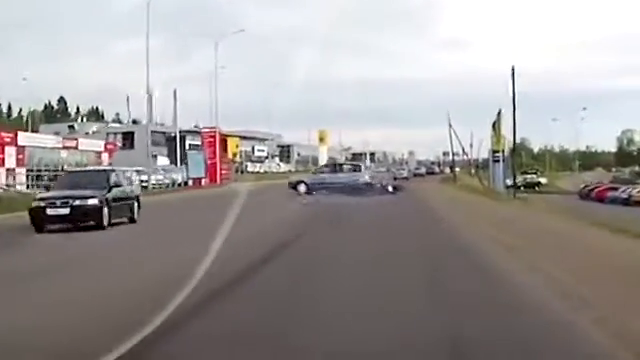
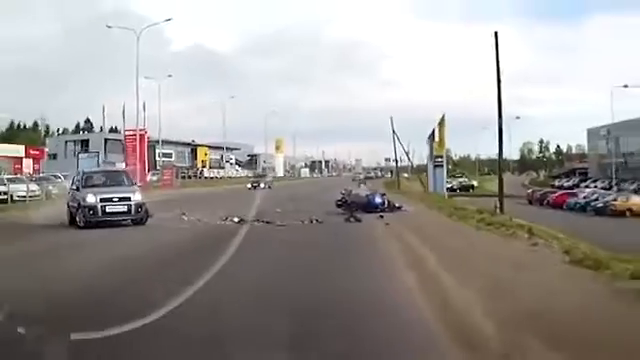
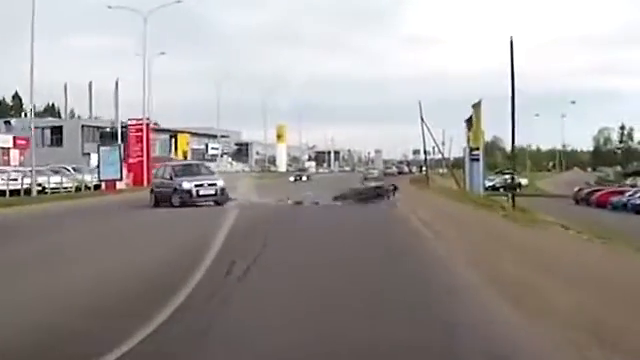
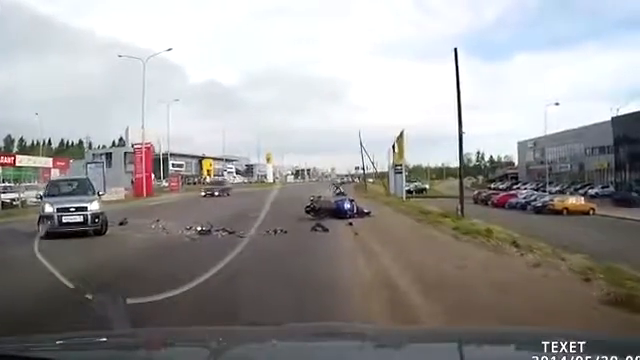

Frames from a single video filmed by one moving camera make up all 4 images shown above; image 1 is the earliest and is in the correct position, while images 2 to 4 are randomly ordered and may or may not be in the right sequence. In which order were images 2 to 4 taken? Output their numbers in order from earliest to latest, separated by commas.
3, 2, 4
